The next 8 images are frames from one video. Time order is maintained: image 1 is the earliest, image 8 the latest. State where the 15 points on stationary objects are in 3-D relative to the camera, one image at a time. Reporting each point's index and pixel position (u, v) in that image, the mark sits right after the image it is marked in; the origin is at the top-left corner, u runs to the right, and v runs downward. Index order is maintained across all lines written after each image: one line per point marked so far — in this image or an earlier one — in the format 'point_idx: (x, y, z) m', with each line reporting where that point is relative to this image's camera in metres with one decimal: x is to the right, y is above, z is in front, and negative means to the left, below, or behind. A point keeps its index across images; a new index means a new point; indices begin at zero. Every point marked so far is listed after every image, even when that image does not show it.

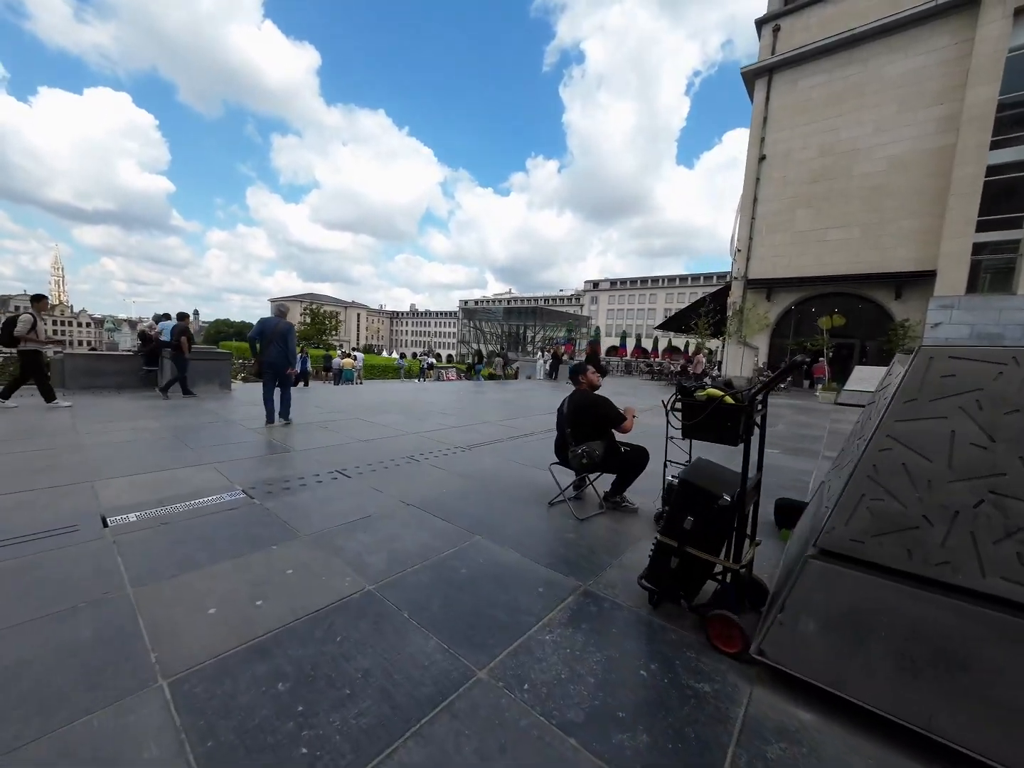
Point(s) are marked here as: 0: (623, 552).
0: (+0.8, -1.2, +2.8) m
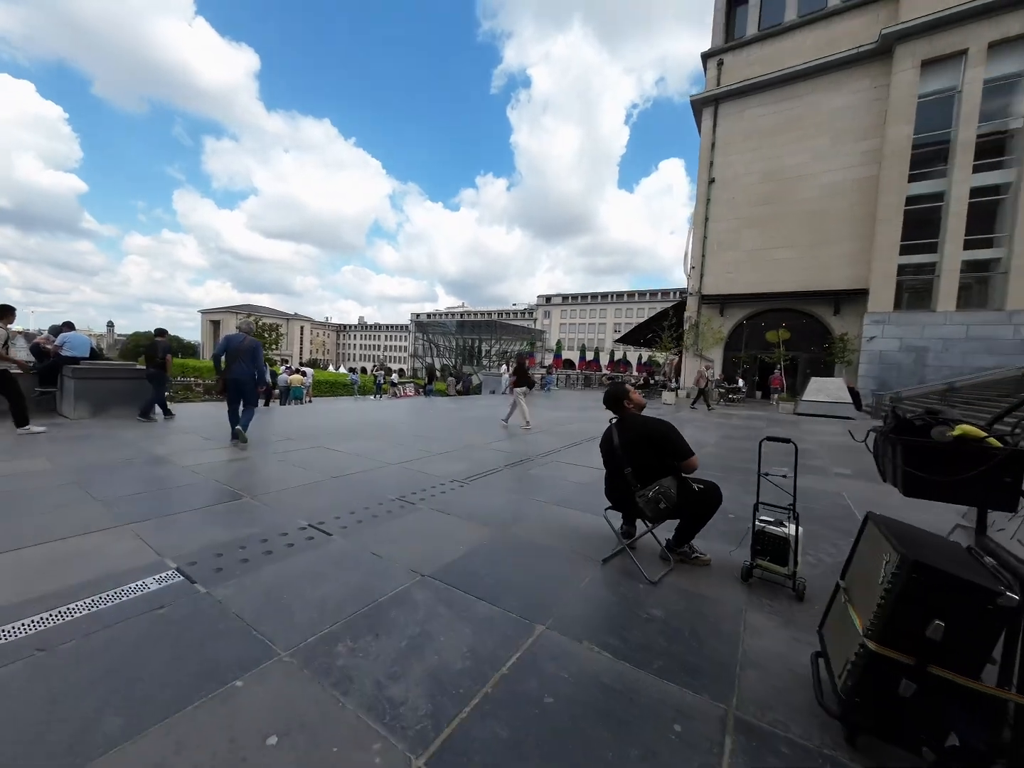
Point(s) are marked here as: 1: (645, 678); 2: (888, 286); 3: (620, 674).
0: (+1.1, -1.3, +2.1) m
1: (+0.6, -1.3, +1.7) m
2: (+16.7, +4.4, +17.7) m
3: (+0.5, -1.3, +1.7) m
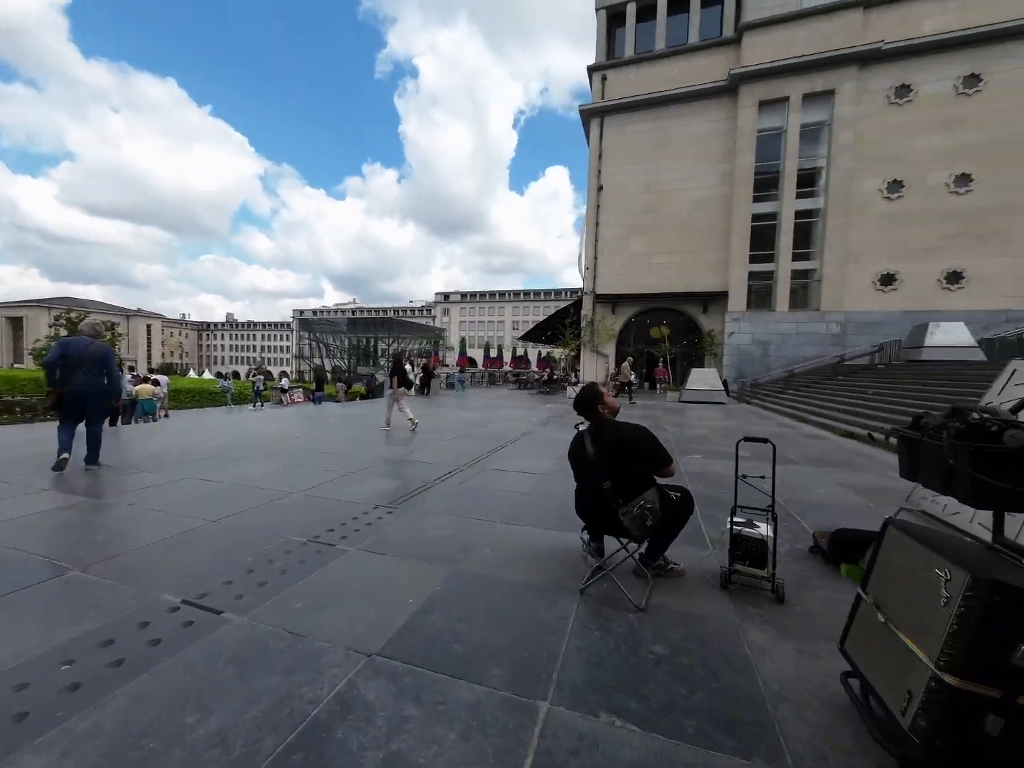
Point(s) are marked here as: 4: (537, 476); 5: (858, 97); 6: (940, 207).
0: (+1.1, -1.3, +1.9) m
1: (+0.7, -1.3, +1.4) m
2: (+12.1, +5.0, +20.8) m
3: (+0.6, -1.3, +1.4) m
4: (+0.3, -1.2, +5.0) m
5: (+17.0, +14.1, +19.4) m
6: (+19.9, +8.3, +18.5) m
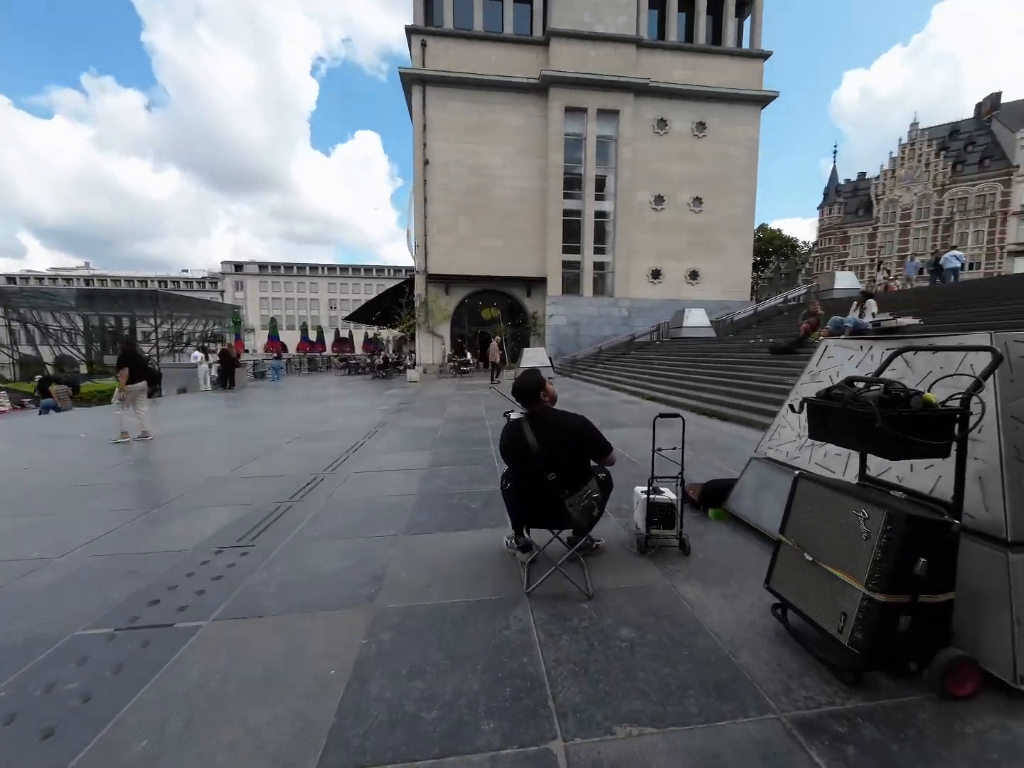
0: (+0.9, -1.2, +2.1) m
1: (+0.7, -1.3, +1.5) m
2: (+2.7, +6.4, +23.4) m
3: (+0.7, -1.3, +1.4) m
4: (-1.1, -1.0, +4.5) m
5: (+7.3, +15.8, +23.7) m
6: (+10.6, +10.2, +24.4) m
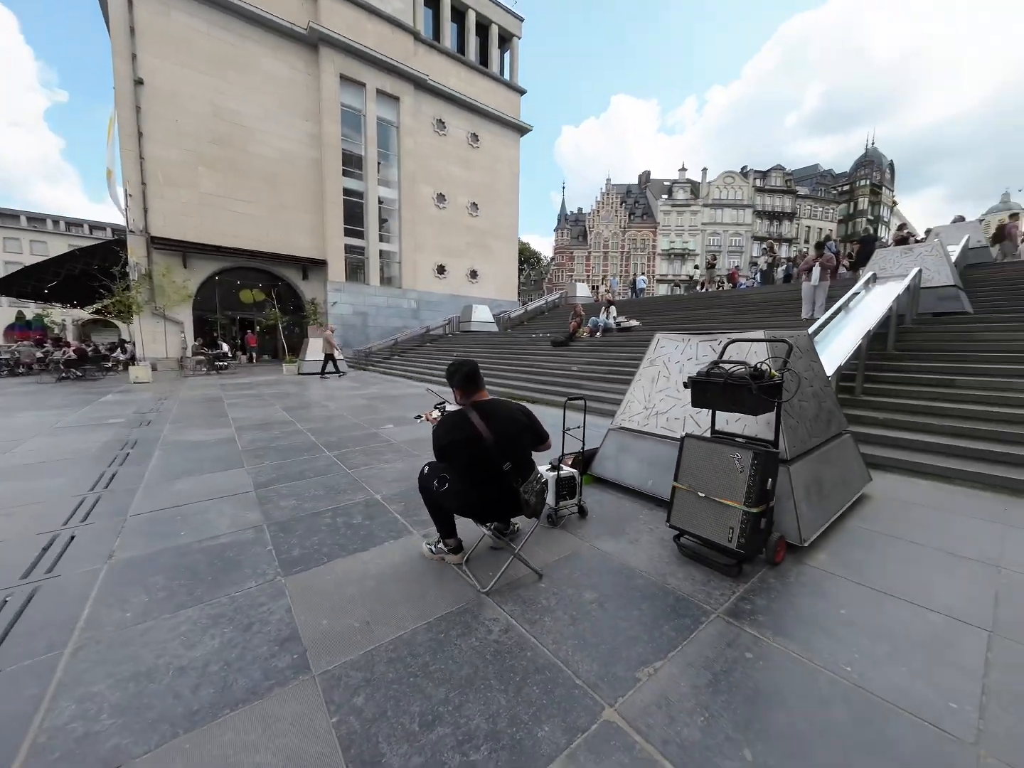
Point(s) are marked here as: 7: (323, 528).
0: (+0.7, -1.1, +2.4) m
1: (+0.8, -1.2, +1.8) m
2: (-9.3, +6.7, +21.3) m
3: (+0.8, -1.2, +1.7) m
4: (-2.4, -1.0, +3.5) m
5: (-5.9, +16.3, +23.7) m
6: (-3.2, +10.8, +26.2) m
7: (-1.4, -1.1, +3.0) m
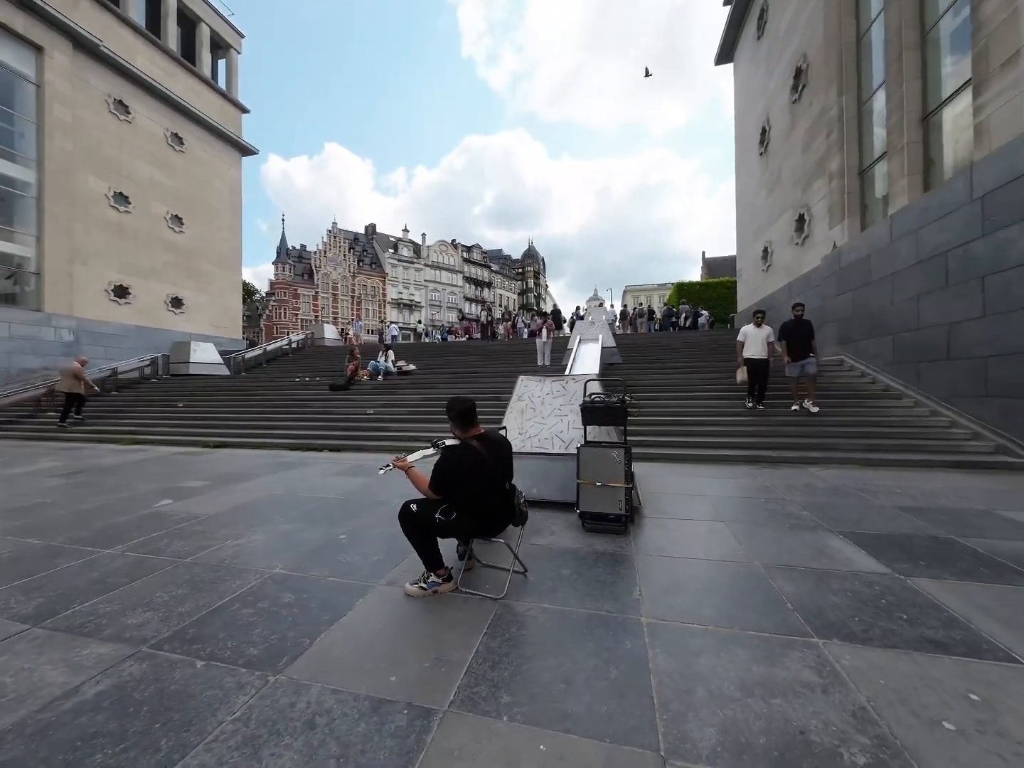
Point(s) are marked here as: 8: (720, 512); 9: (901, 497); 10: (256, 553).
0: (+0.4, -1.4, +3.2) m
1: (+0.9, -1.4, +2.8) m
2: (-19.7, +4.1, +12.5) m
3: (+1.0, -1.4, +2.7) m
4: (-2.6, -1.4, +2.2) m
5: (-19.2, +13.4, +17.2) m
6: (-18.1, +7.7, +20.4) m
7: (-1.6, -1.4, +2.4) m
8: (+2.2, -1.3, +4.1) m
9: (+4.4, -1.3, +4.5) m
10: (-2.1, -1.4, +3.3) m
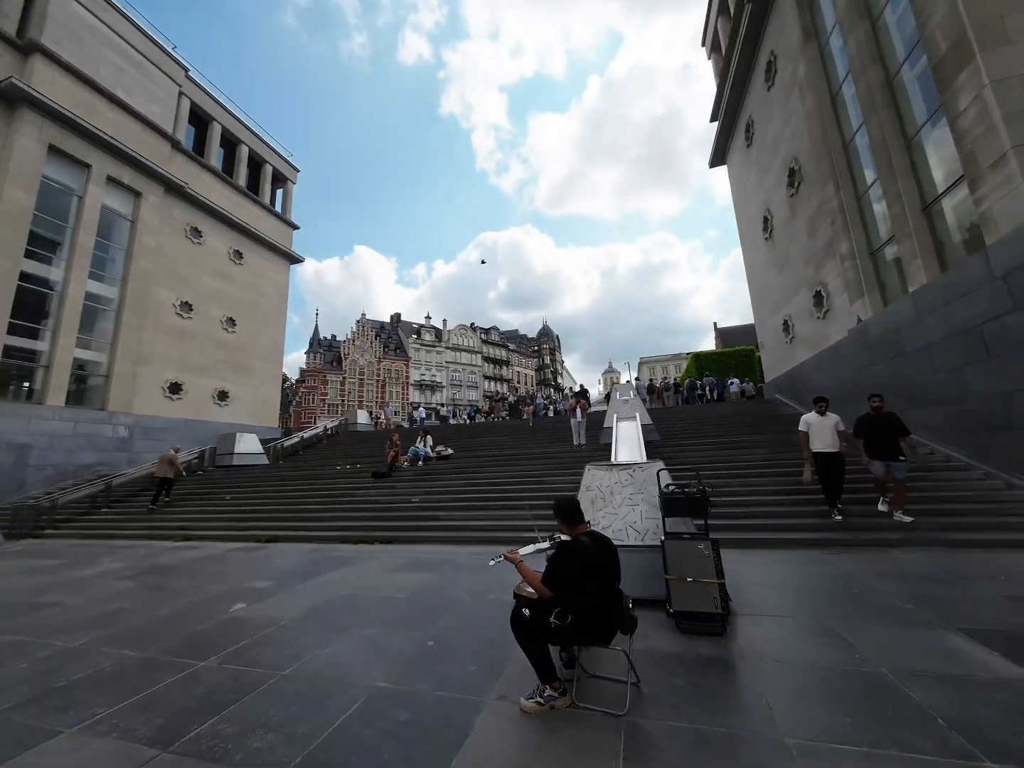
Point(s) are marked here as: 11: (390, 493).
0: (+1.2, -2.1, +3.1) m
1: (+1.7, -2.0, +2.7) m
2: (-18.6, +0.6, +14.0) m
3: (+1.7, -2.0, +2.6) m
4: (-1.9, -2.1, +2.2) m
5: (-18.2, +8.9, +20.4) m
6: (-16.8, +2.7, +22.4) m
7: (-0.8, -2.1, +2.3) m
8: (+3.0, -2.2, +3.9) m
9: (+5.3, -2.1, +4.2) m
10: (-1.3, -2.3, +3.3) m
11: (-3.1, -2.8, +10.1) m
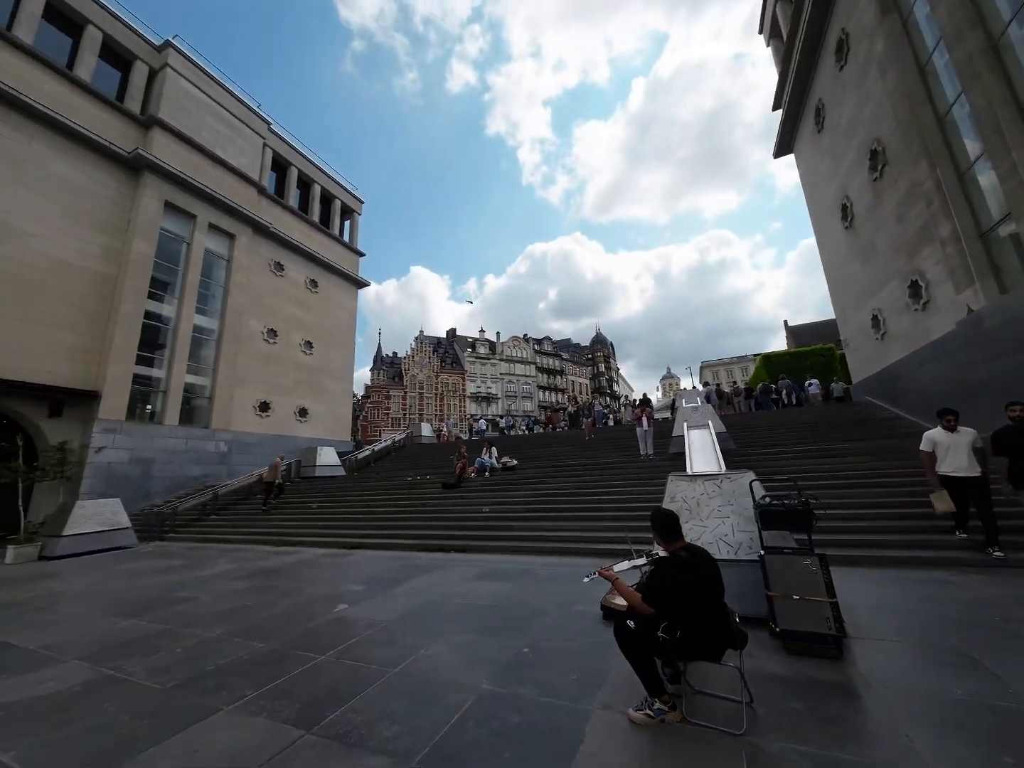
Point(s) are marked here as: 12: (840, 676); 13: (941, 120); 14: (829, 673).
0: (+2.0, -2.2, +2.9) m
1: (+2.4, -2.1, +2.5) m
2: (-16.3, -0.4, +16.5) m
3: (+2.4, -2.1, +2.4) m
4: (-1.2, -2.3, +2.4) m
5: (-15.3, +7.7, +23.0) m
6: (-13.4, +1.6, +24.6) m
7: (-0.1, -2.2, +2.5) m
8: (+3.9, -2.2, +3.5) m
9: (+6.1, -2.1, +3.5) m
10: (-0.5, -2.5, +3.4) m
11: (-1.4, -3.2, +10.5) m
12: (+2.5, -2.2, +2.9) m
13: (+10.9, +6.7, +10.1) m
14: (+2.4, -2.2, +3.0) m
